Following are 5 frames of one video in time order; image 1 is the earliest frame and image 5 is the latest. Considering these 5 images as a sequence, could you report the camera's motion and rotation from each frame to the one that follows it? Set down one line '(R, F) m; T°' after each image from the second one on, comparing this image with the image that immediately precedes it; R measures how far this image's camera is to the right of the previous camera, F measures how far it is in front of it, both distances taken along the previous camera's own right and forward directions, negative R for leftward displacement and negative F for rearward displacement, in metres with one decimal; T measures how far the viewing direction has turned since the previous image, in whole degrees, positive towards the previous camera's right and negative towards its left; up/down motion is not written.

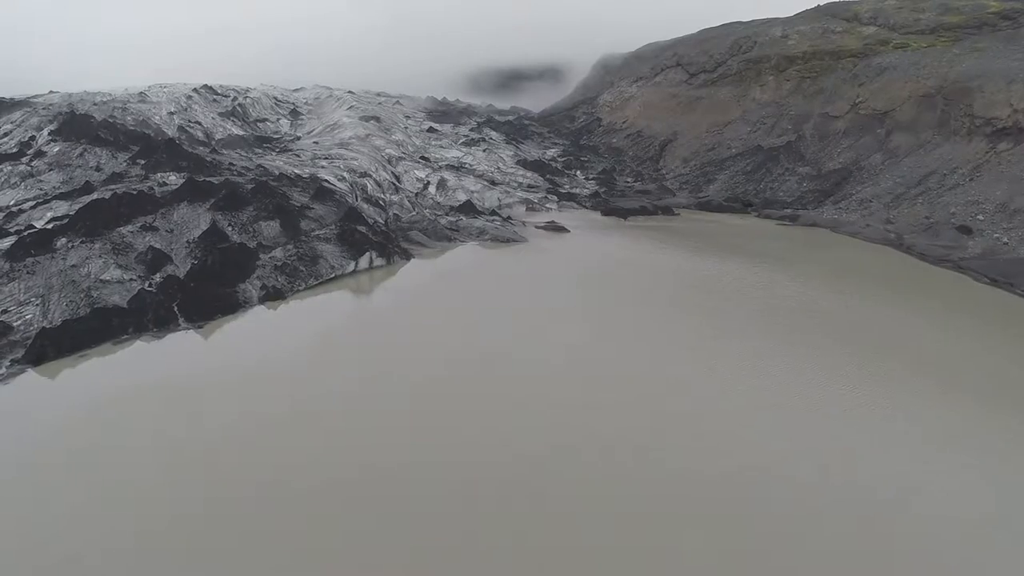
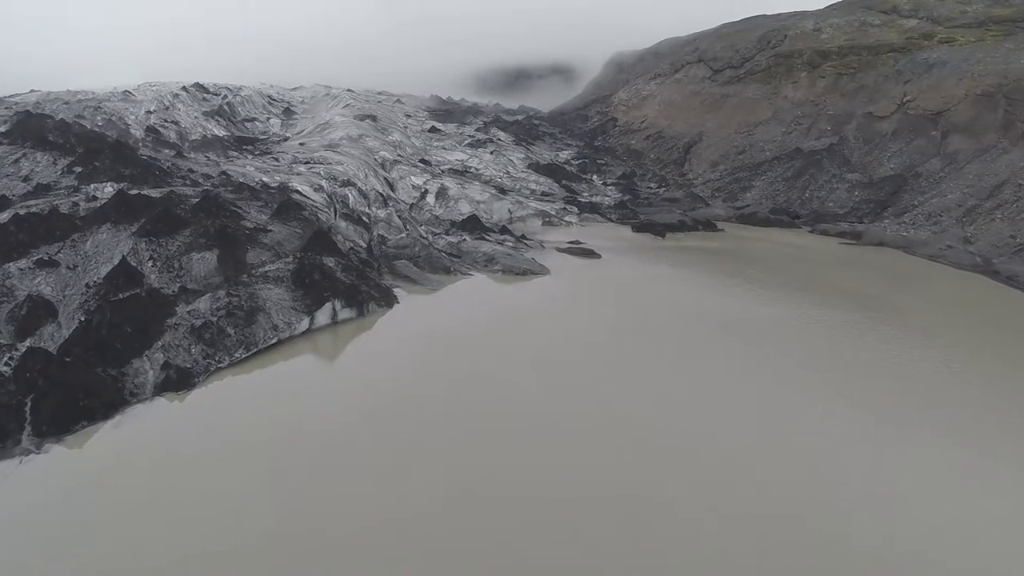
(-0.2, +3.1) m; 0°
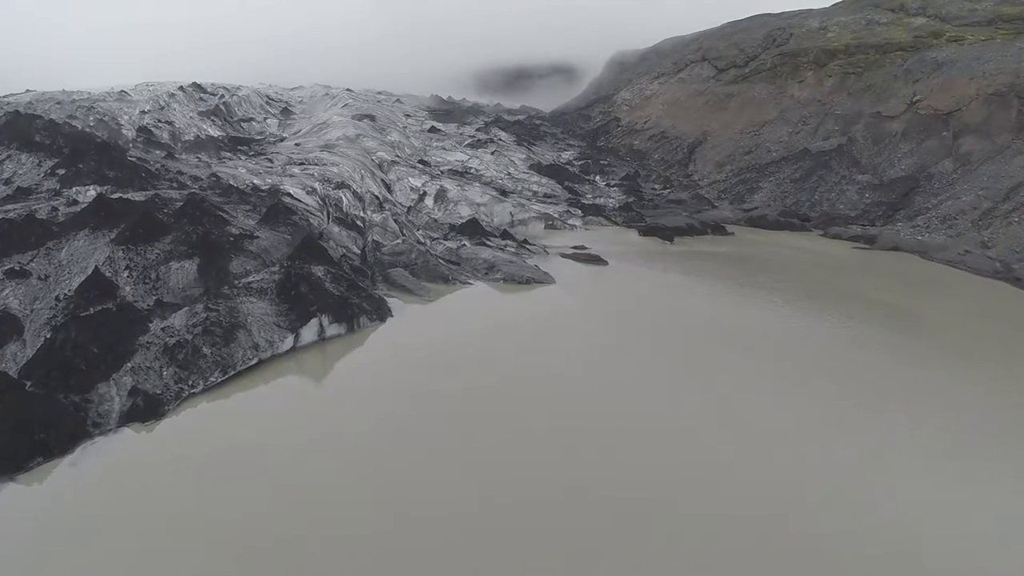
(0.0, +0.6) m; 0°
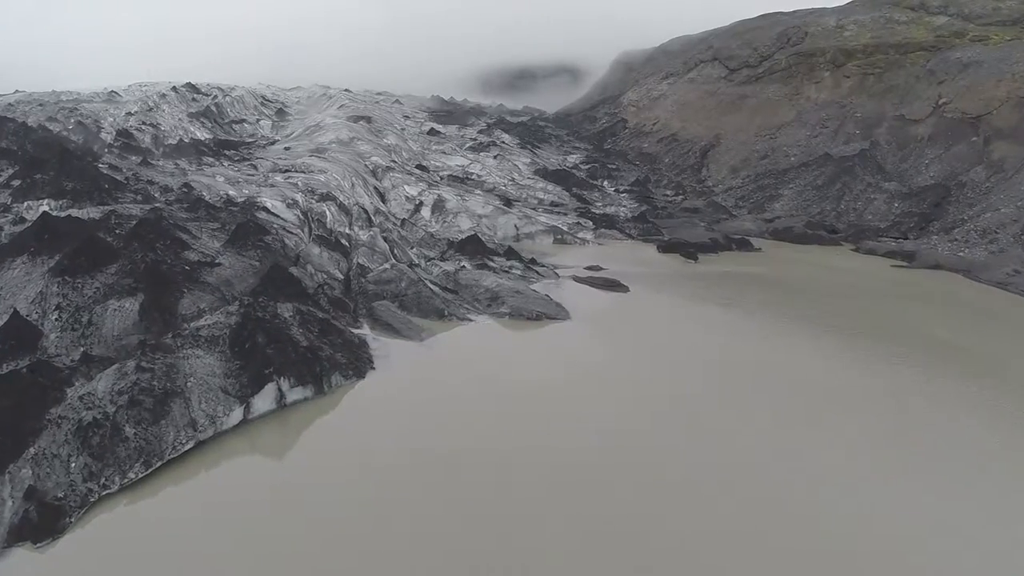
(-0.1, +1.4) m; 0°
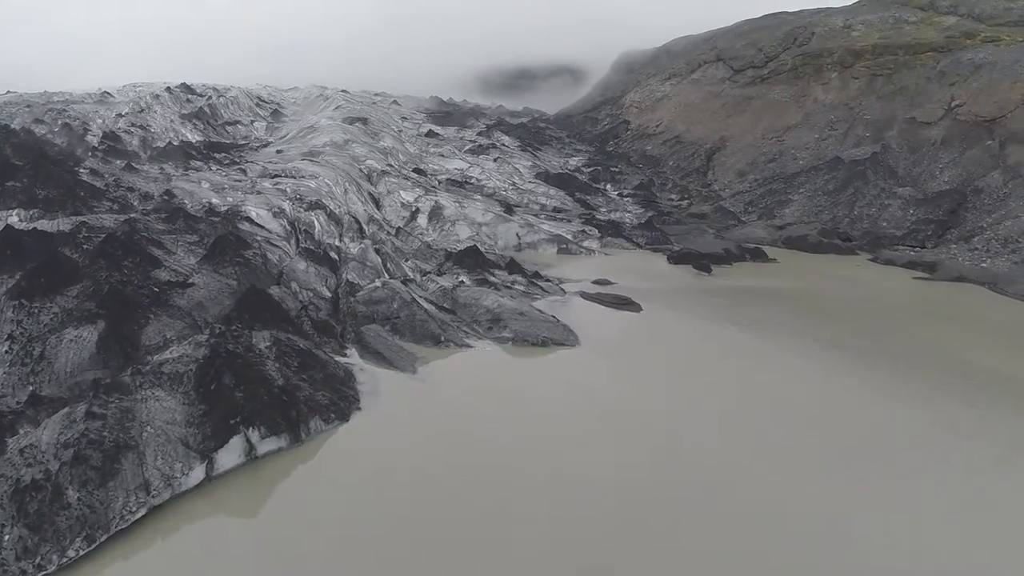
(-0.1, +0.7) m; 0°
